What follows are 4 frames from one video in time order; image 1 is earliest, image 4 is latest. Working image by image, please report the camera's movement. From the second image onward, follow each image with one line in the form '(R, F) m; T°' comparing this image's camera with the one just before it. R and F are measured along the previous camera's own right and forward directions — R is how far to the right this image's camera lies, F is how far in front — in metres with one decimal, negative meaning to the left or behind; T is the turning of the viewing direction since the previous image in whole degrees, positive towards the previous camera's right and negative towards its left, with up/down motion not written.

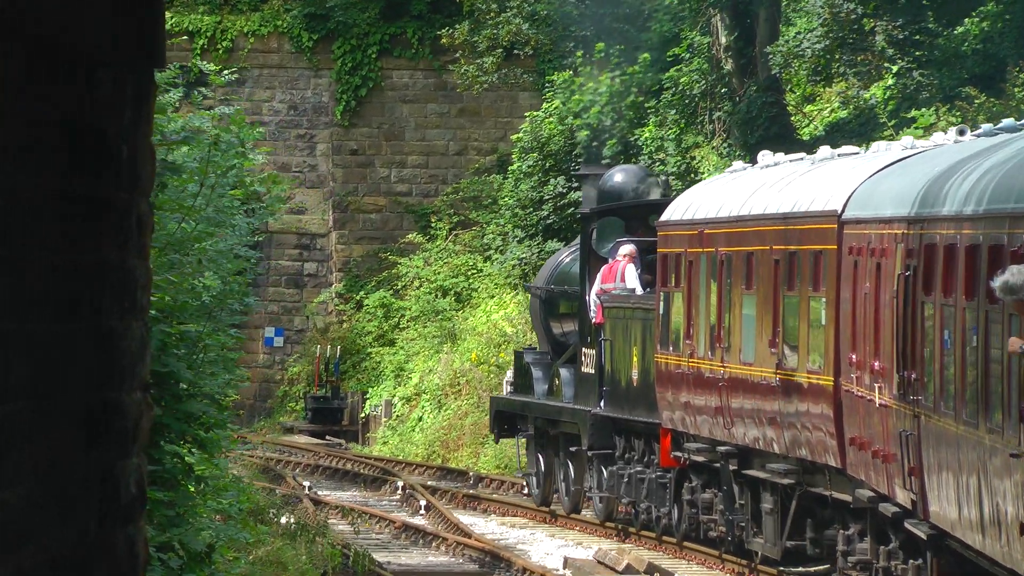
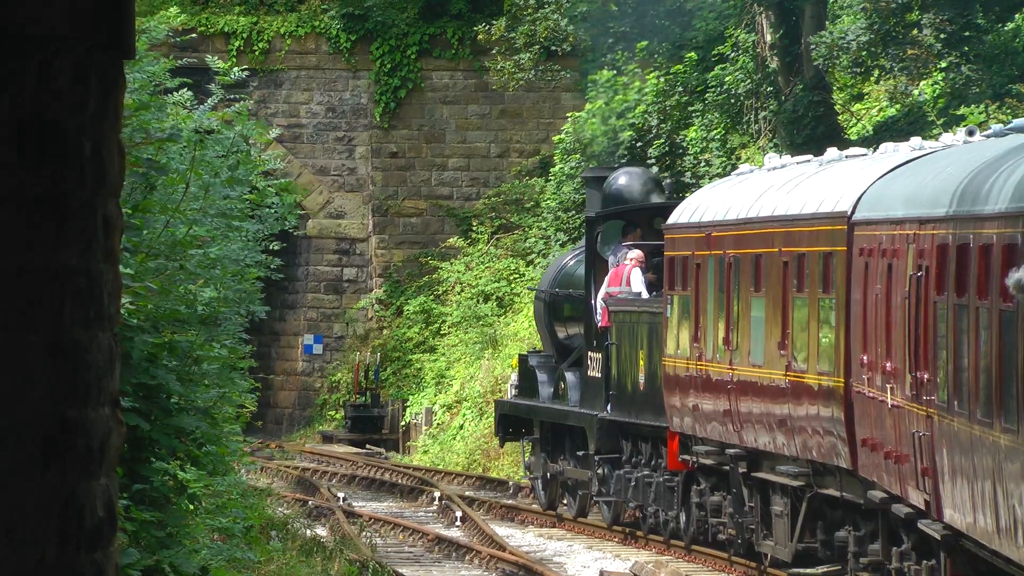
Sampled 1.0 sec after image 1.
(+0.3, +0.6) m; -2°
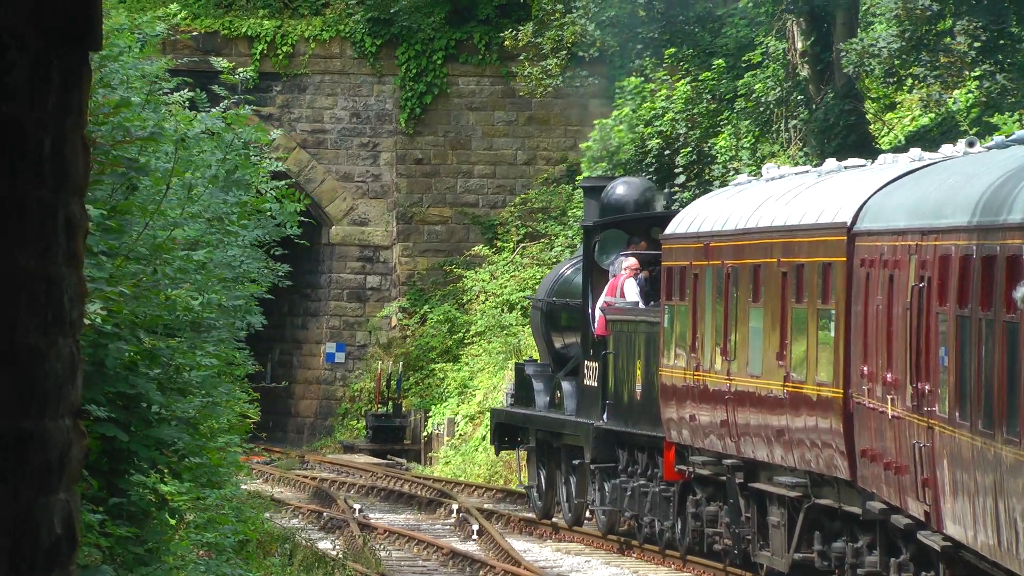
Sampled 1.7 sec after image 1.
(+0.2, +0.4) m; -1°
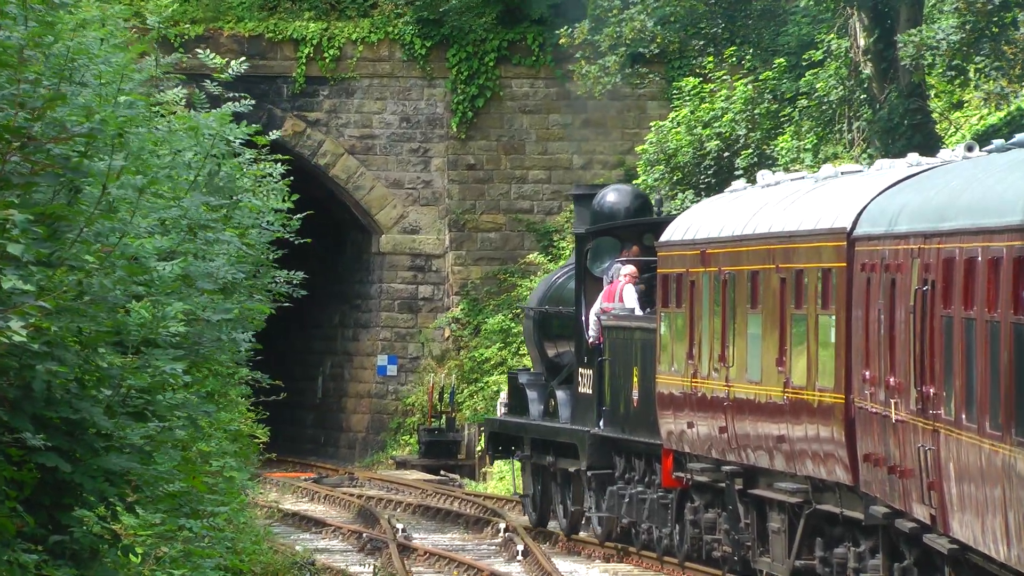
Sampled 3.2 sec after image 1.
(+0.5, +1.0) m; -3°
